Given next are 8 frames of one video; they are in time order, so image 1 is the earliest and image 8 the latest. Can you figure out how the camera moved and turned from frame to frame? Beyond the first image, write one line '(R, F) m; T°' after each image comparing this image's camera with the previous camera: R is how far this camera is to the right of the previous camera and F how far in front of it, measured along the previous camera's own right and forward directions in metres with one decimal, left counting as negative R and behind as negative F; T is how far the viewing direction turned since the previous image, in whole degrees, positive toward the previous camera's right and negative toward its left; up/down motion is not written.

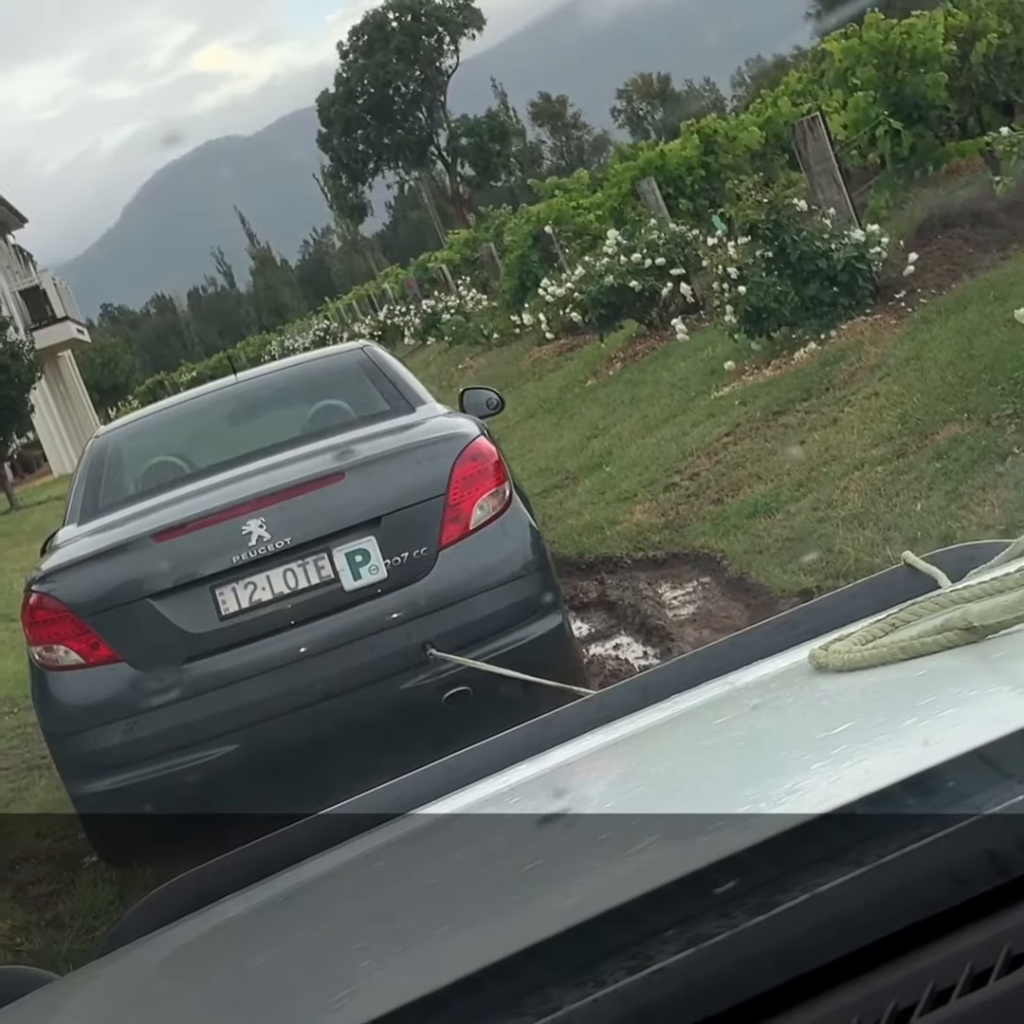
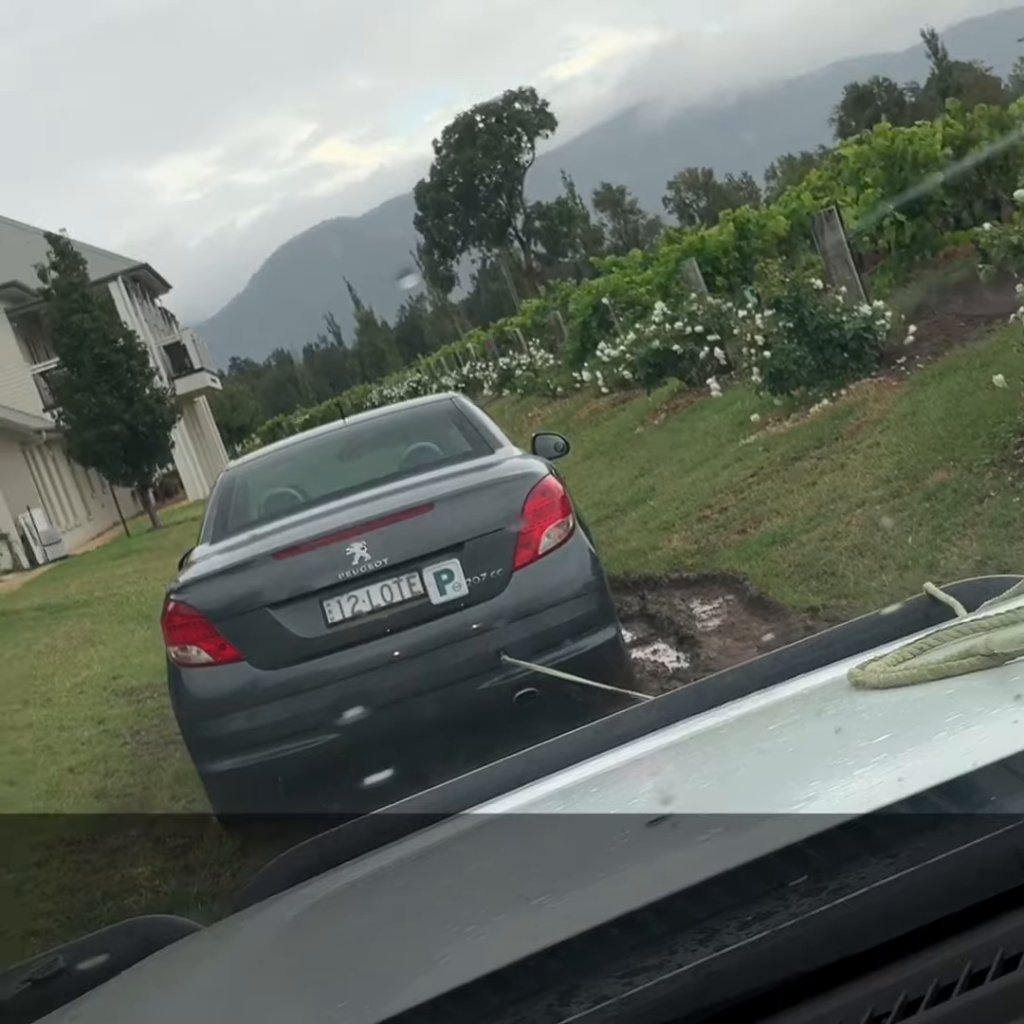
(+0.1, -0.9) m; -3°
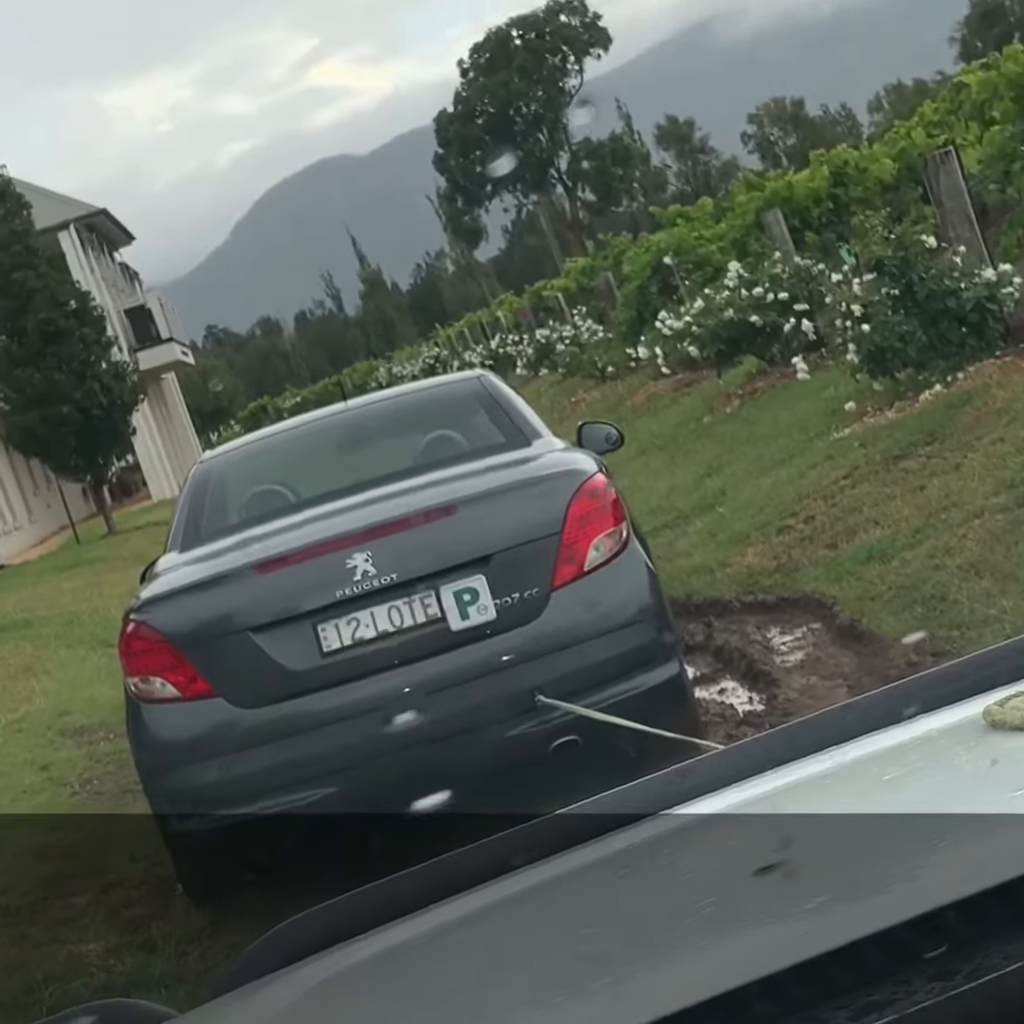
(-0.1, +1.1) m; 0°
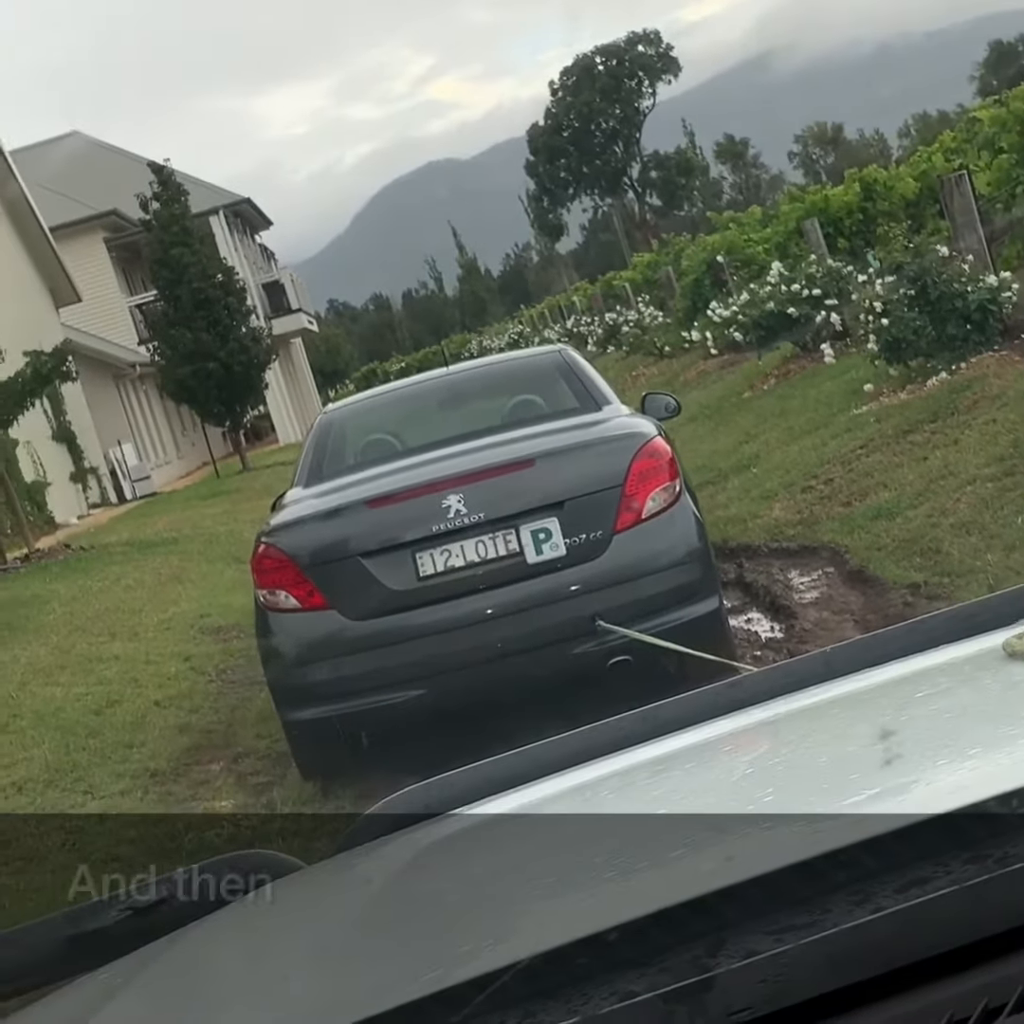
(0.0, -0.9) m; -3°
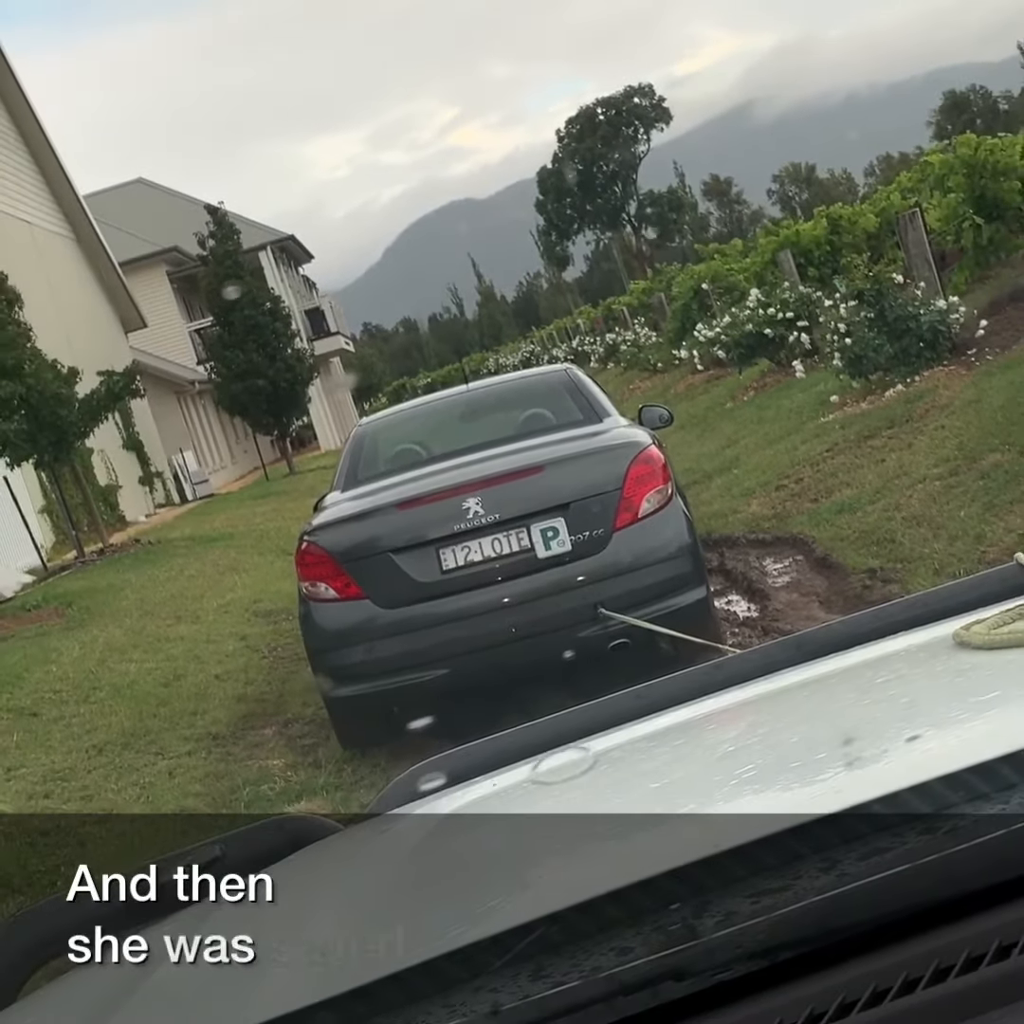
(+0.1, -0.8) m; -1°
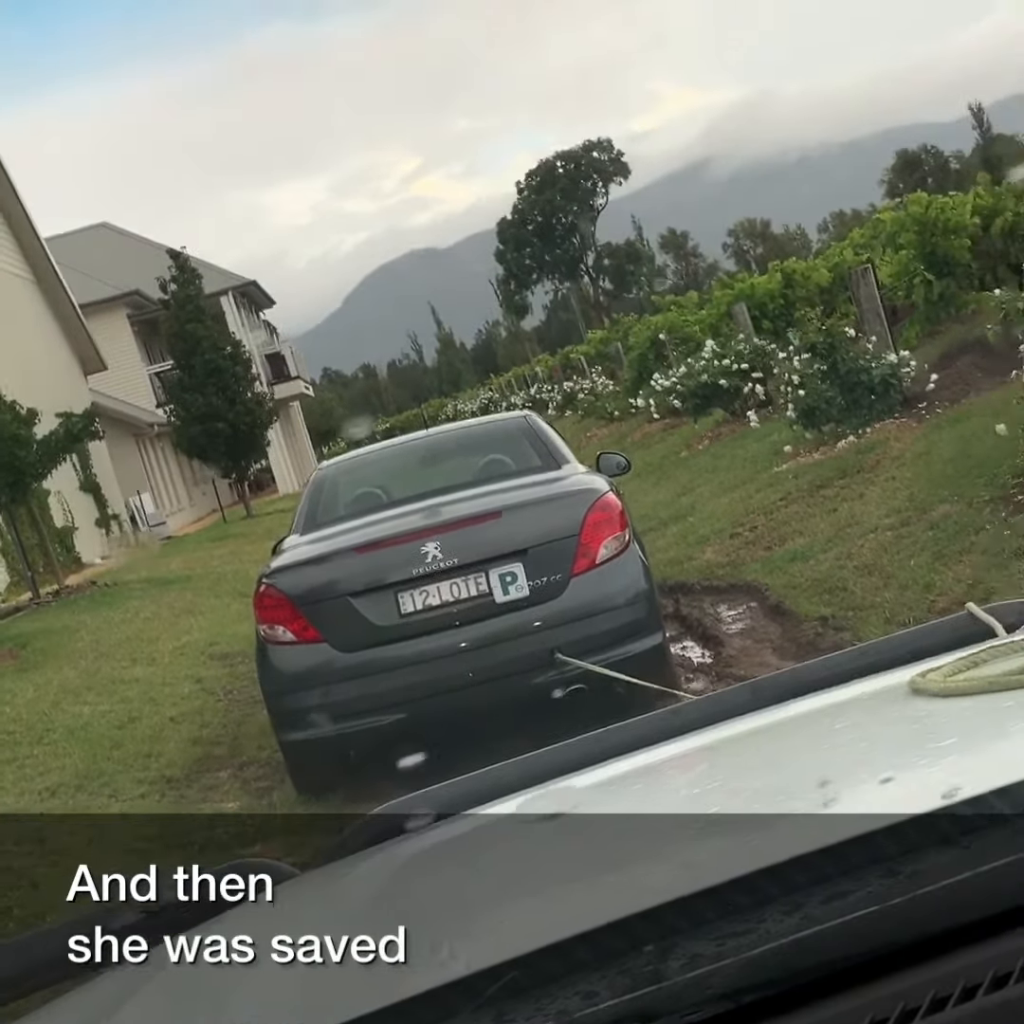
(0.0, -0.1) m; +2°
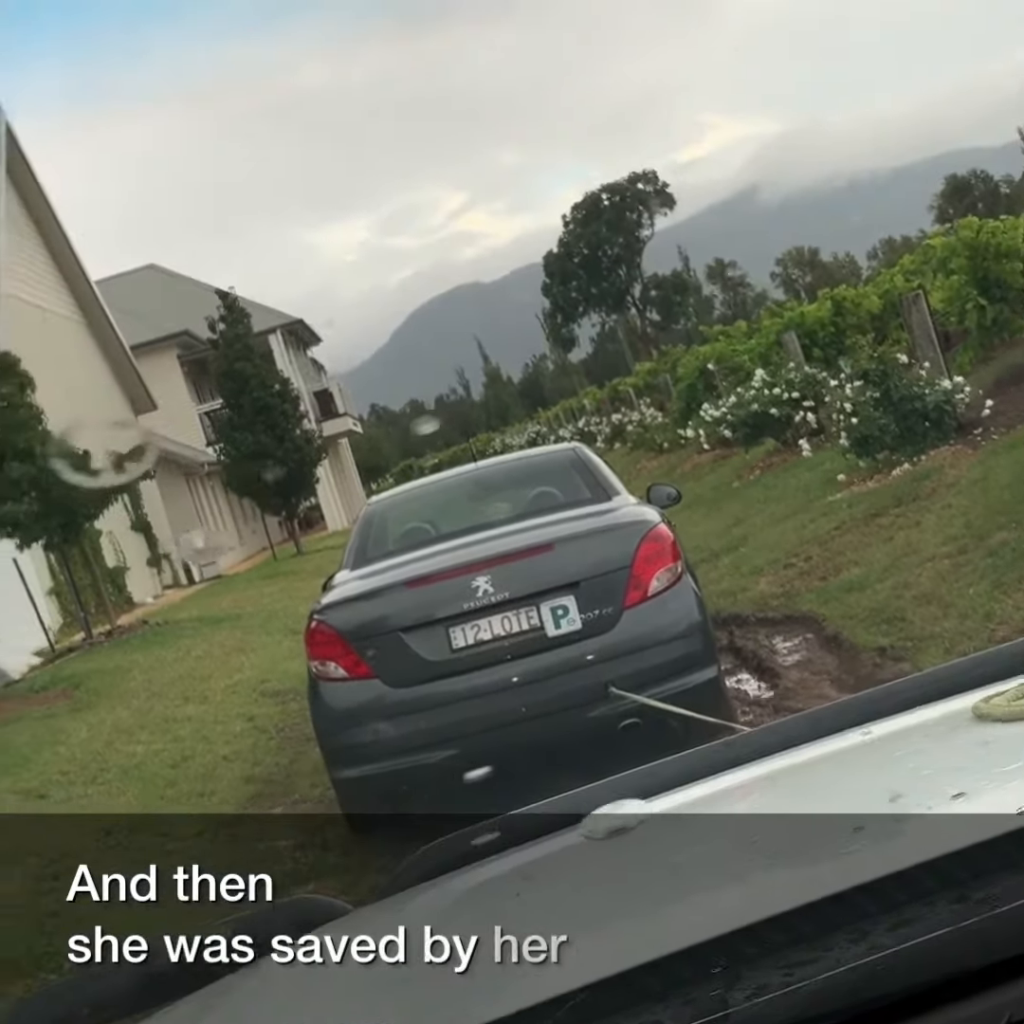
(0.0, 0.0) m; -2°
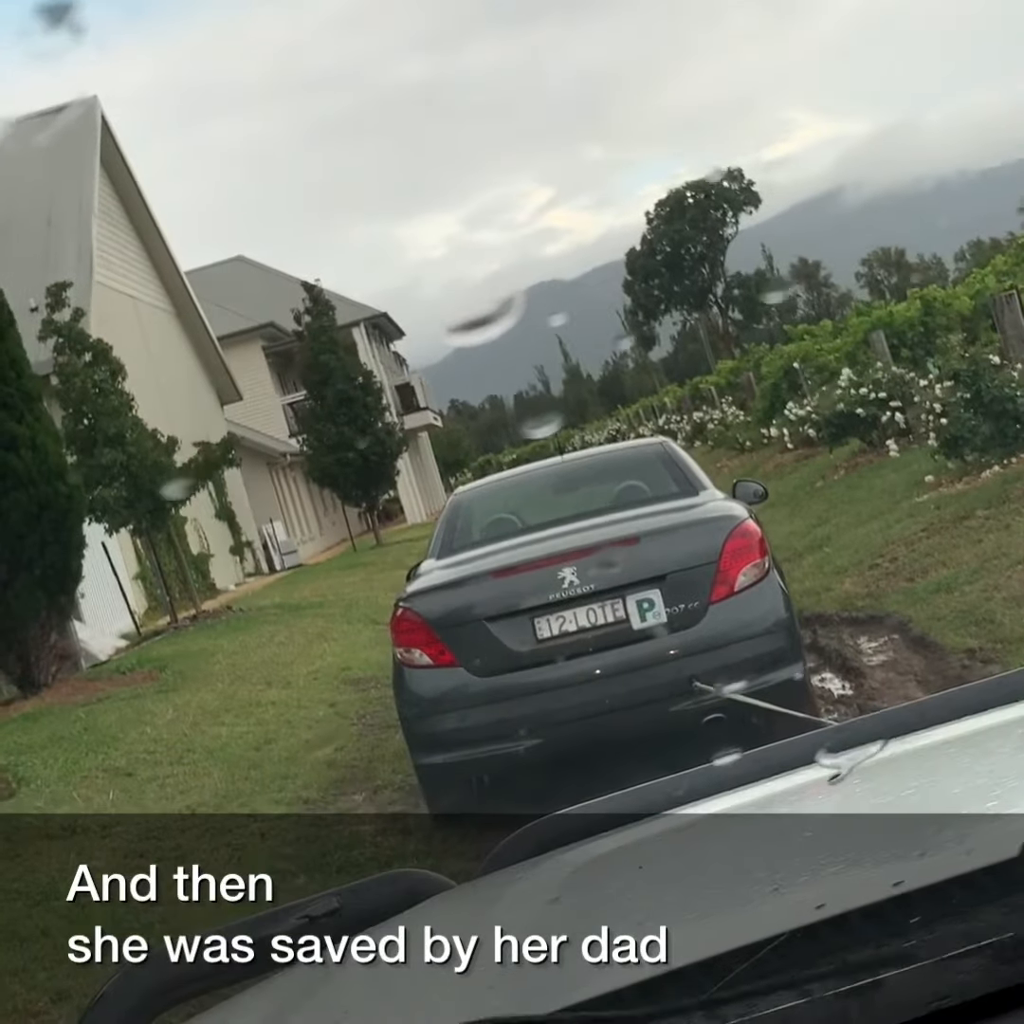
(-0.1, 0.0) m; -2°
